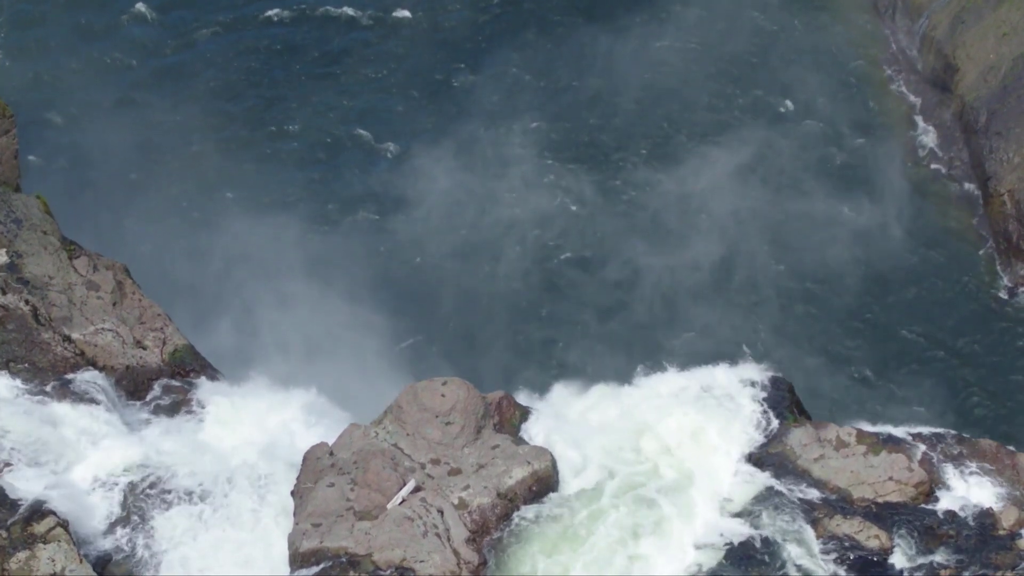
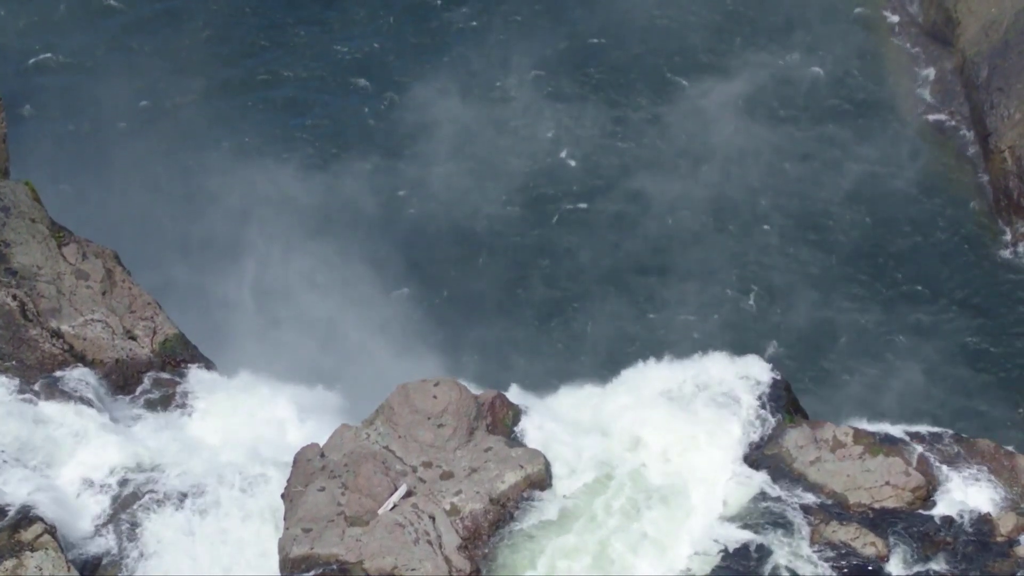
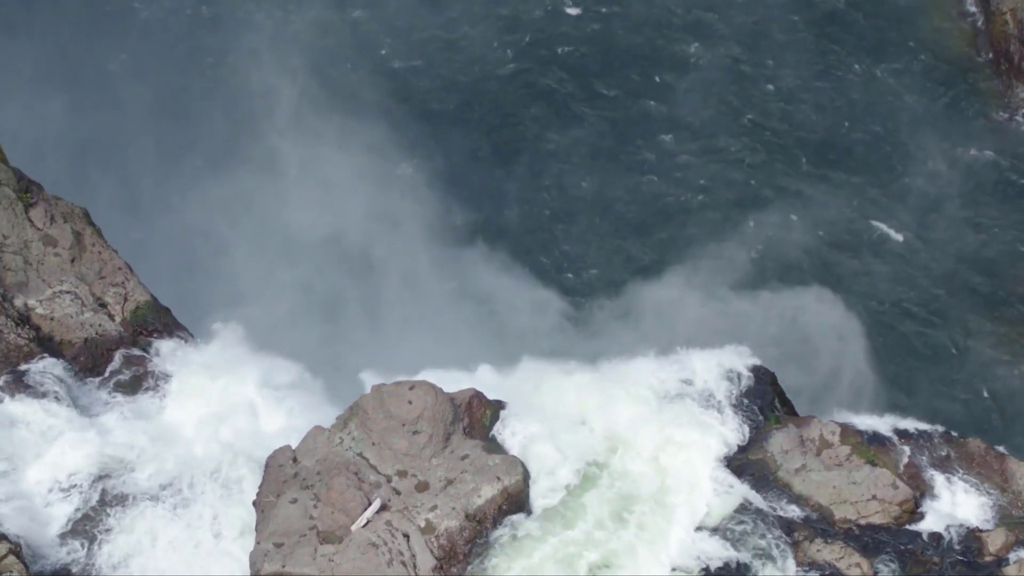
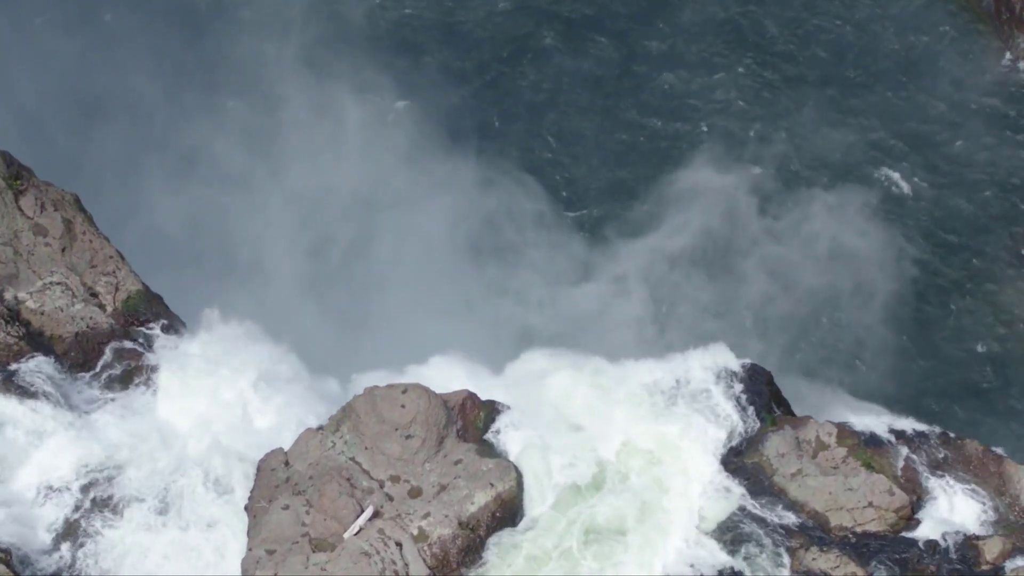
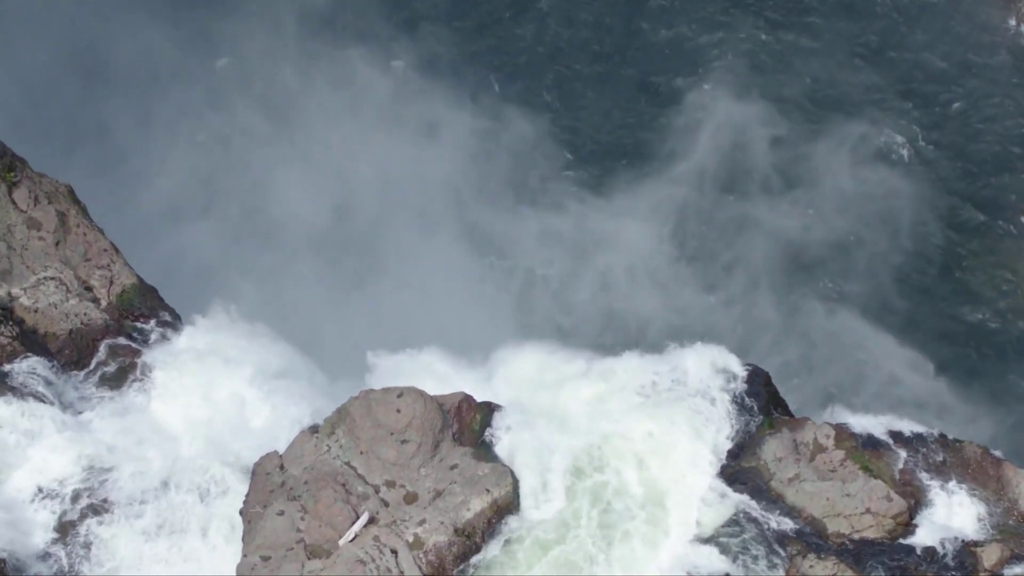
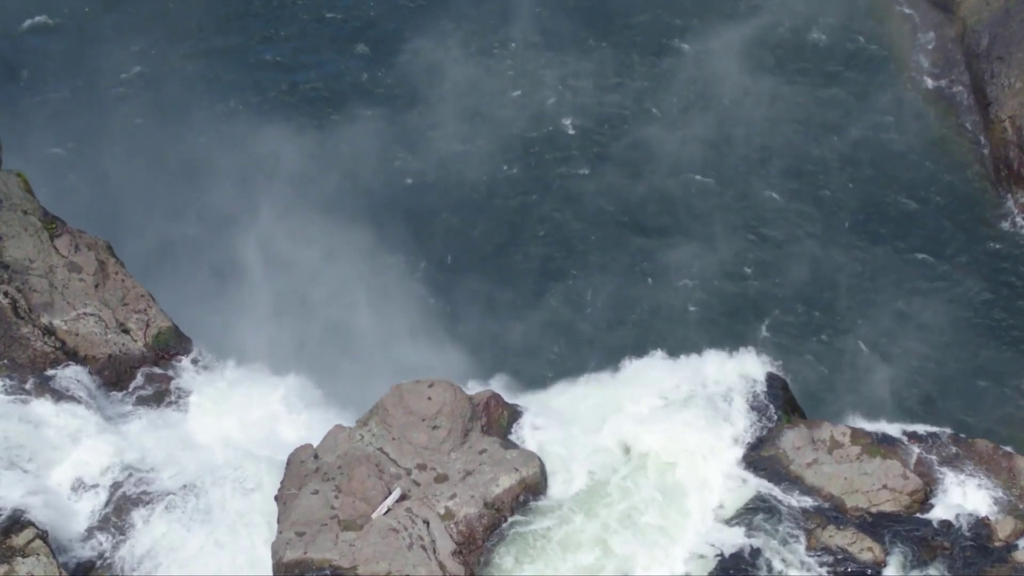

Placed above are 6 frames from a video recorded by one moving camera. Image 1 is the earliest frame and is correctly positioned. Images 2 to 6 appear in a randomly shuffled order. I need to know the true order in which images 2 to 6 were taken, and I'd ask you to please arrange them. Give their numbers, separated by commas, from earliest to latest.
2, 6, 3, 4, 5
